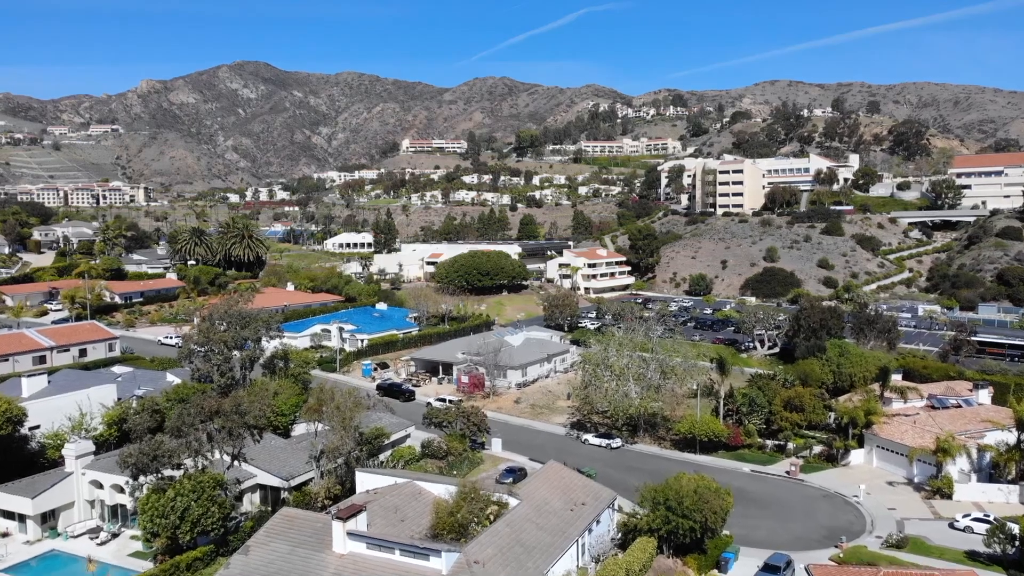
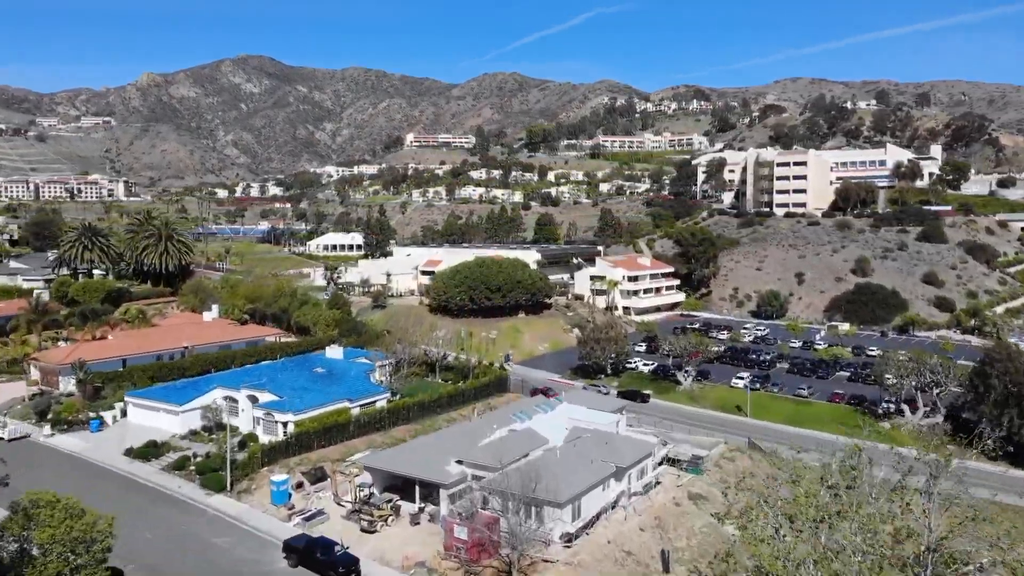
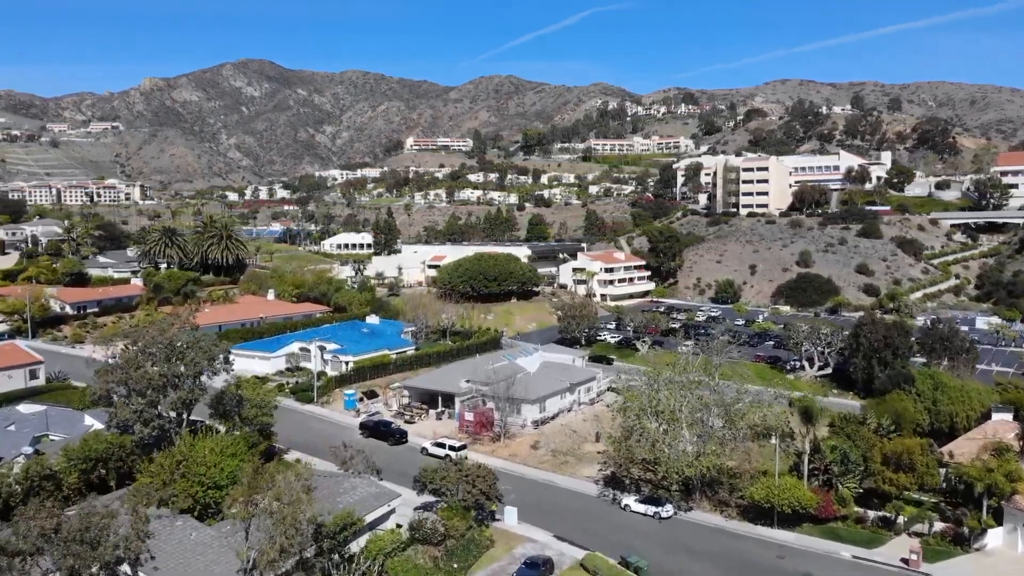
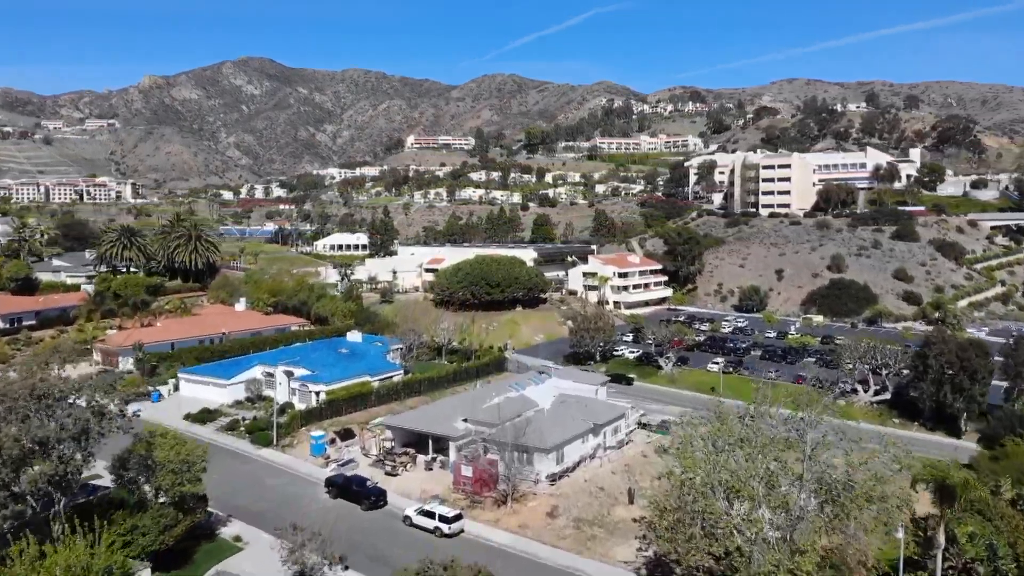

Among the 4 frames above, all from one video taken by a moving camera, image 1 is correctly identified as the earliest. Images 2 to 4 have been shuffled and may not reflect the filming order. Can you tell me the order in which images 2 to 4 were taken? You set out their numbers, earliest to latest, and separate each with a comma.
3, 4, 2
